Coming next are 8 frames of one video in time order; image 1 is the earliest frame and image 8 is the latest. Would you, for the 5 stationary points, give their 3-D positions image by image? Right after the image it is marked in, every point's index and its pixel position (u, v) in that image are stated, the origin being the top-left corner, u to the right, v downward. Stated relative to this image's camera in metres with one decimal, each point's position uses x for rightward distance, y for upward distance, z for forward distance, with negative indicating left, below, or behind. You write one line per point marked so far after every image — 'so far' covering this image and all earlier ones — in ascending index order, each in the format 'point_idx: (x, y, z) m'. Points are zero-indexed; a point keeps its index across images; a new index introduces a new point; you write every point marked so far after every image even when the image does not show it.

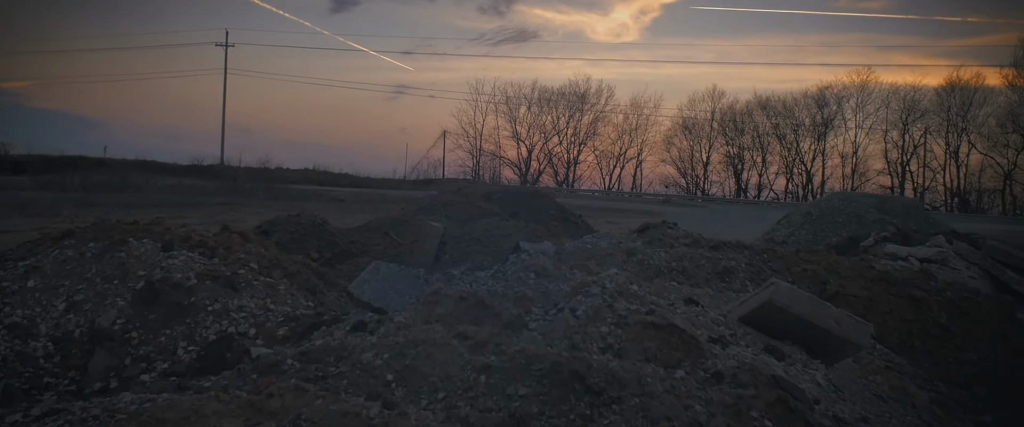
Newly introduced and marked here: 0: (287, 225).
0: (-2.8, -0.1, +12.4) m
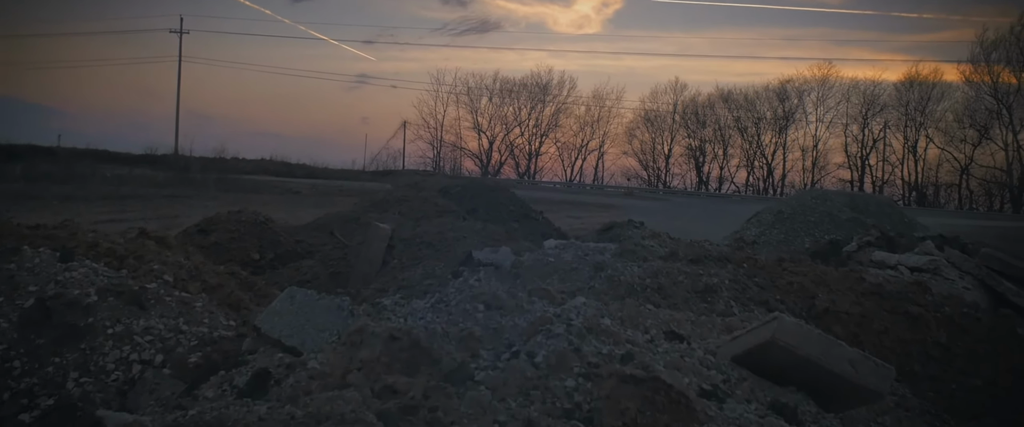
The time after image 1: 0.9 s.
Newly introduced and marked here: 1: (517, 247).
0: (-3.3, -0.1, +11.5) m
1: (+0.1, -0.3, +8.3) m
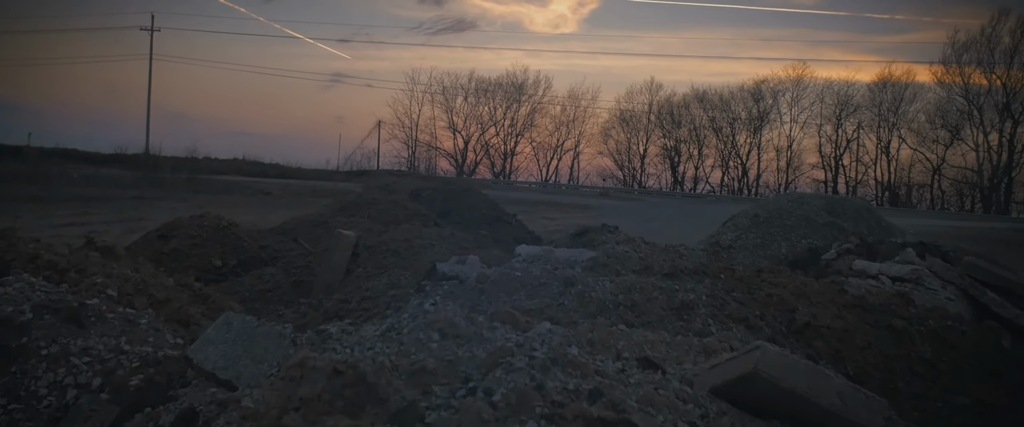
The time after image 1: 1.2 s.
0: (-3.7, -0.2, +11.1) m
1: (-0.2, -0.3, +8.0) m
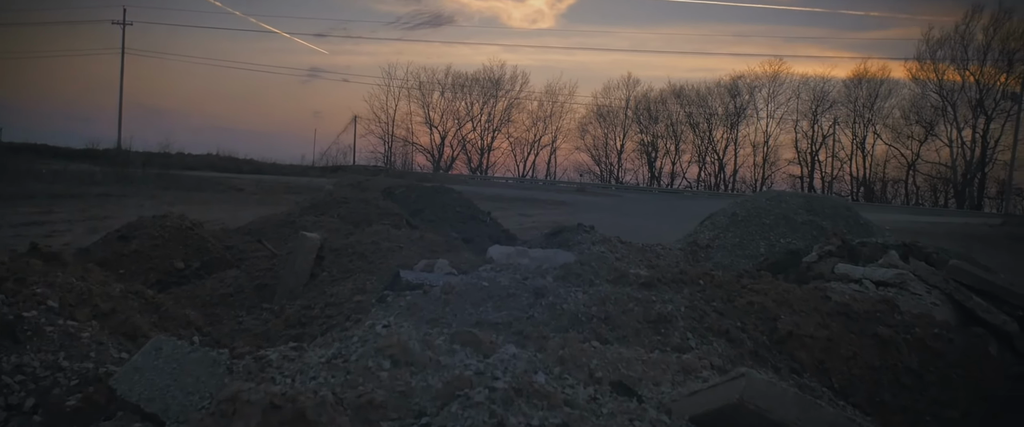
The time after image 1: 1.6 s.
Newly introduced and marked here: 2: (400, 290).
0: (-4.0, -0.2, +10.7) m
1: (-0.4, -0.4, +7.7) m
2: (-0.7, -0.4, +5.9) m
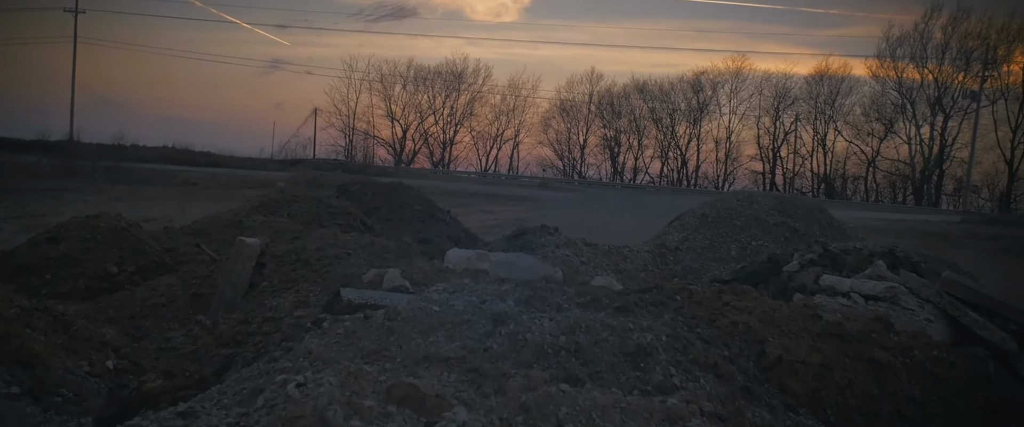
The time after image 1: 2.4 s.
0: (-4.4, -0.2, +9.9) m
1: (-0.7, -0.4, +7.1) m
2: (-0.9, -0.5, +5.2) m
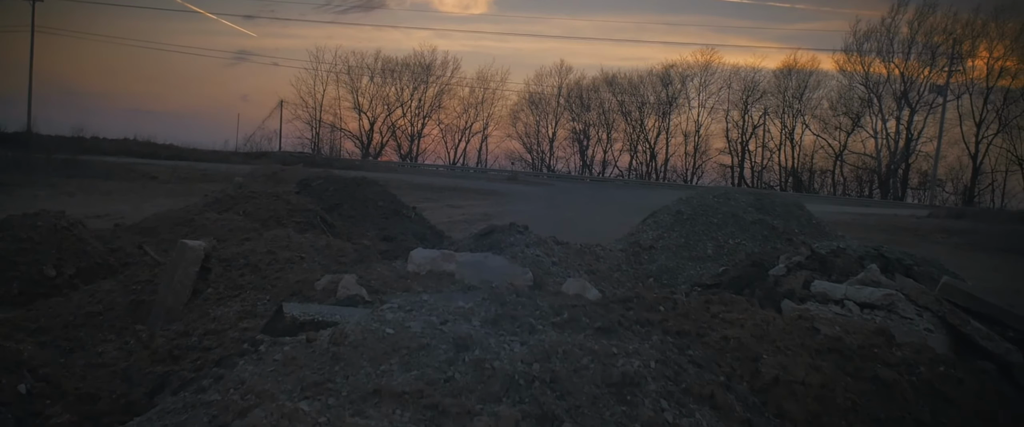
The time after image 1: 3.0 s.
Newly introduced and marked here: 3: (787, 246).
0: (-4.7, -0.2, +9.2) m
1: (-0.9, -0.4, +6.5) m
2: (-1.1, -0.5, +4.6) m
3: (+3.3, -0.4, +11.9) m
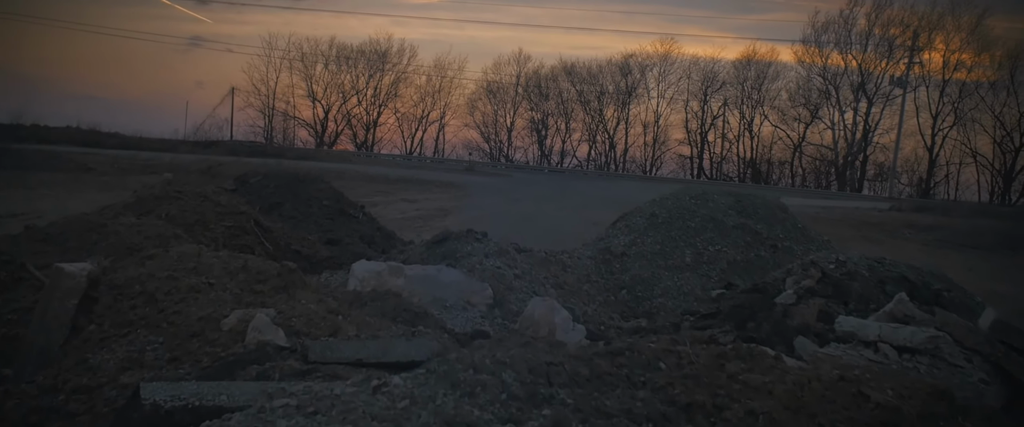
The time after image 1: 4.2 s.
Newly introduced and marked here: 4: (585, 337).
0: (-5.0, -0.2, +7.8) m
1: (-1.2, -0.5, +5.2) m
2: (-1.2, -0.6, +3.4) m
3: (+2.9, -0.4, +10.8) m
4: (+0.6, -1.0, +7.6) m
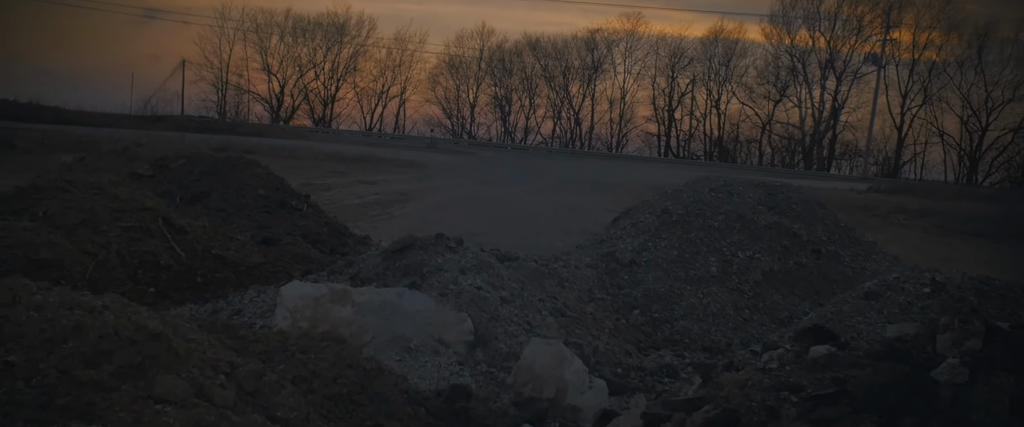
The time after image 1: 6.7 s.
0: (-5.1, -0.3, +5.4) m
1: (-1.1, -0.6, +3.0) m
2: (-1.1, -0.8, +1.1) m
3: (+2.7, -0.4, +8.7) m
4: (+0.5, -1.0, +5.4) m
